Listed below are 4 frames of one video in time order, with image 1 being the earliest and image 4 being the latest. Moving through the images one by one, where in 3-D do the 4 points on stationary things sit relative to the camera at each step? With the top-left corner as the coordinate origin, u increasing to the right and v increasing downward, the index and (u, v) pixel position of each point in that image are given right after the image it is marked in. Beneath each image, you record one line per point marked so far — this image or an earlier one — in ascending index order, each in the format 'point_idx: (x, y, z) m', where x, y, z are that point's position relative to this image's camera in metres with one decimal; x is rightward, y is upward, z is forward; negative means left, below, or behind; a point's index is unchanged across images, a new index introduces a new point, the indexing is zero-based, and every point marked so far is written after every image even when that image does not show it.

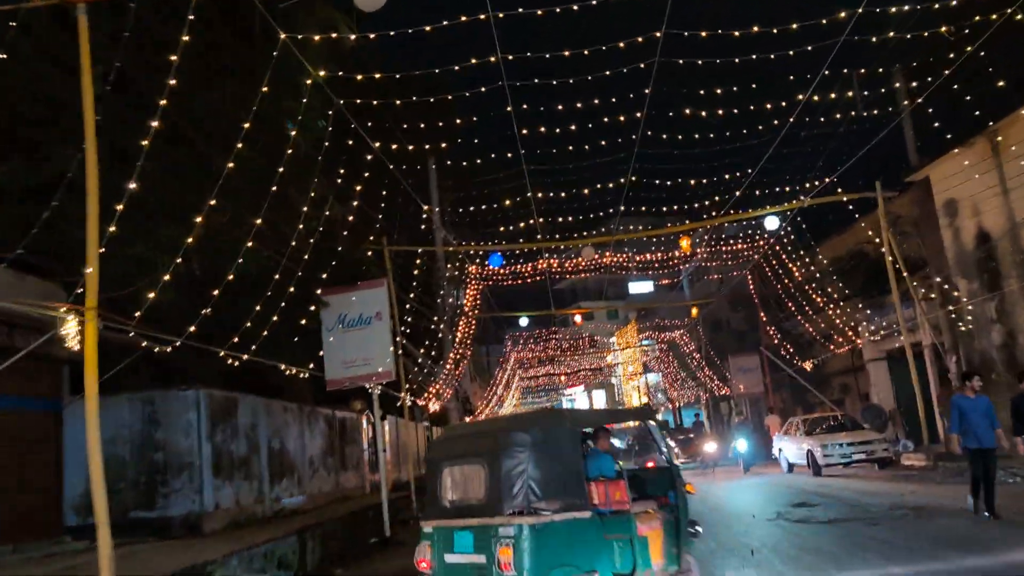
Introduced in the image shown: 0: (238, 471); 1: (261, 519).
0: (-4.0, -2.7, +13.2) m
1: (-3.9, -3.6, +13.8) m
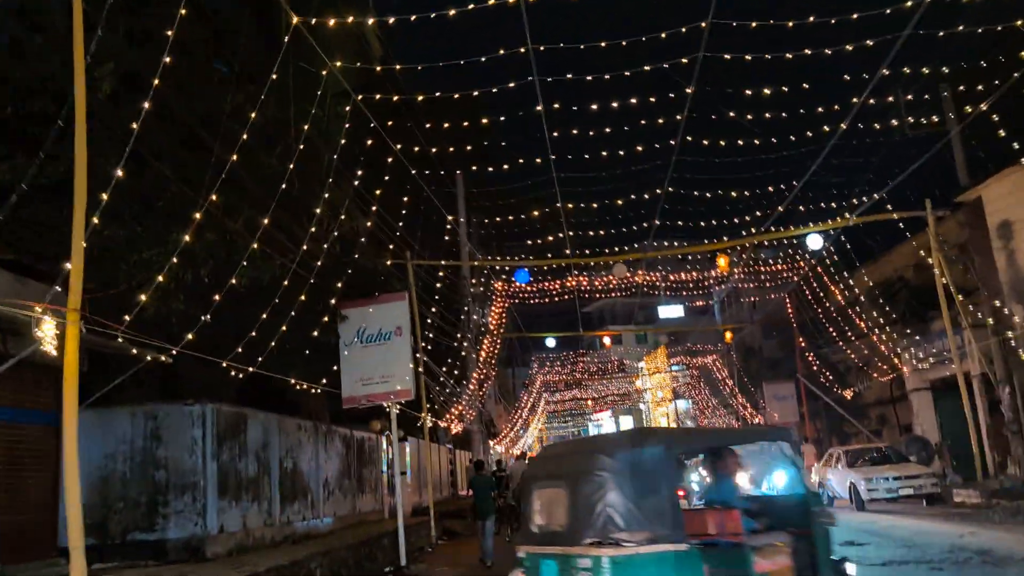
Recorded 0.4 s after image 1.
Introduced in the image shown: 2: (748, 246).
0: (-3.7, -2.8, +12.5) m
1: (-3.5, -3.7, +13.1) m
2: (+4.6, +0.8, +17.6) m
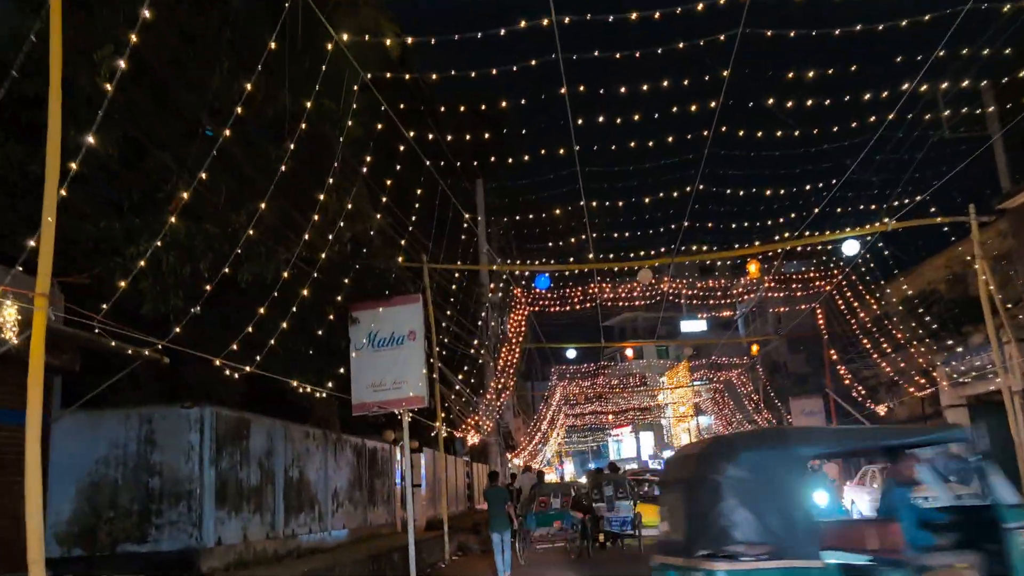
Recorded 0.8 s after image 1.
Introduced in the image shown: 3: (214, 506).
0: (-3.5, -2.8, +11.8) m
1: (-3.3, -3.7, +12.3) m
2: (+5.0, +0.7, +16.8) m
3: (-3.5, -2.6, +10.7) m
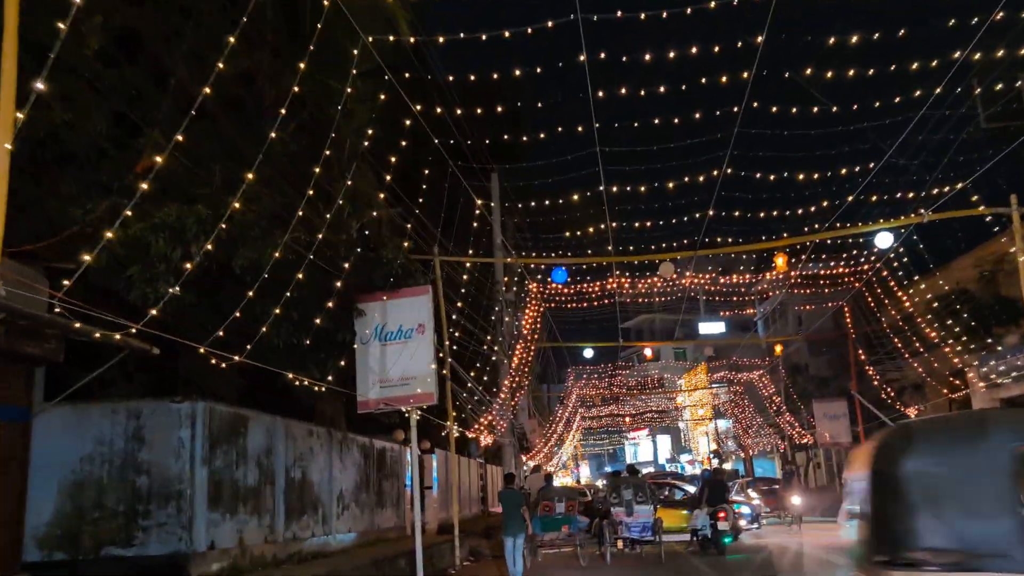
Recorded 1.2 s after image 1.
0: (-3.3, -2.7, +11.1) m
1: (-3.1, -3.5, +11.6) m
2: (+5.3, +0.8, +16.0) m
3: (-3.4, -2.4, +10.0) m
